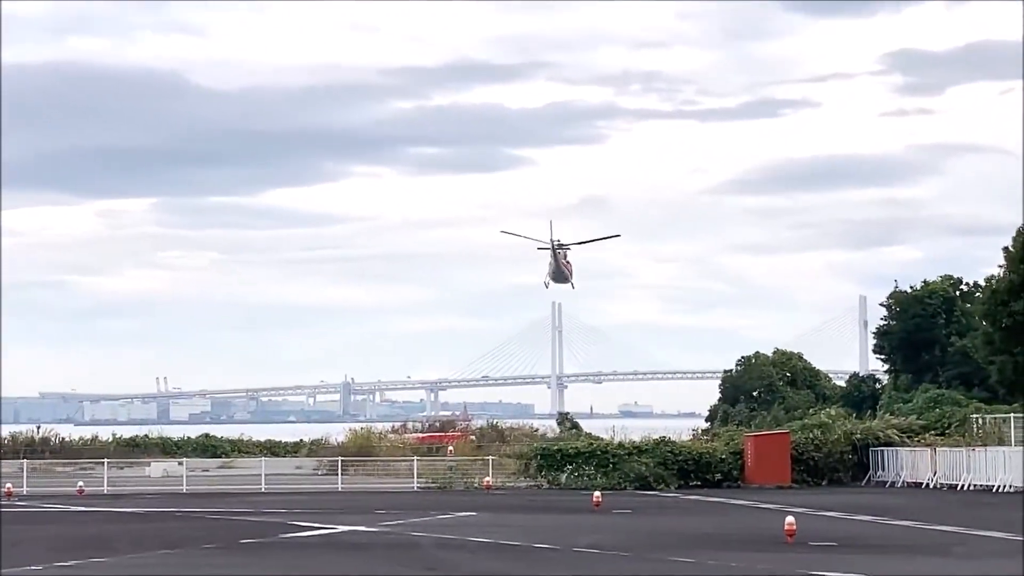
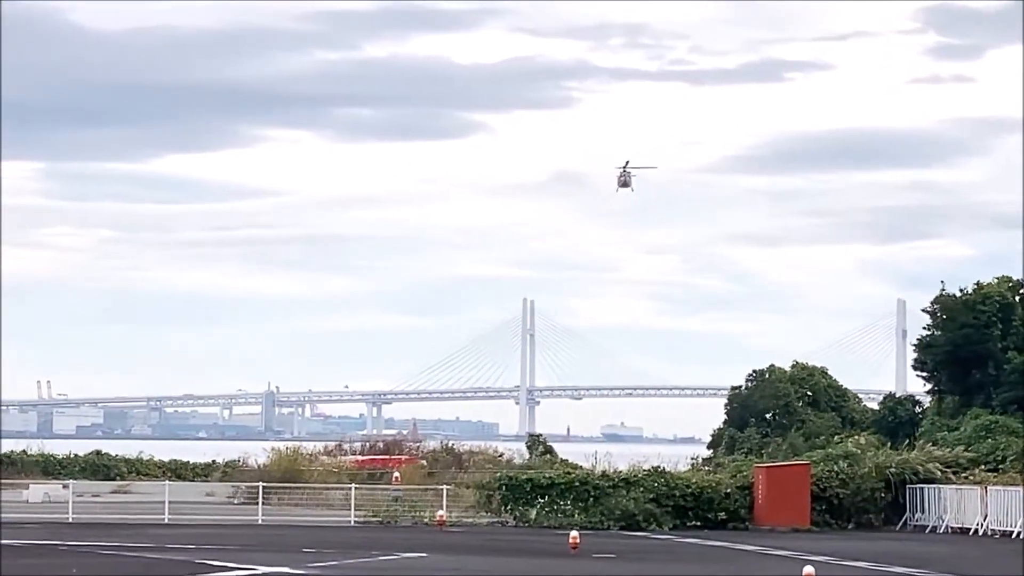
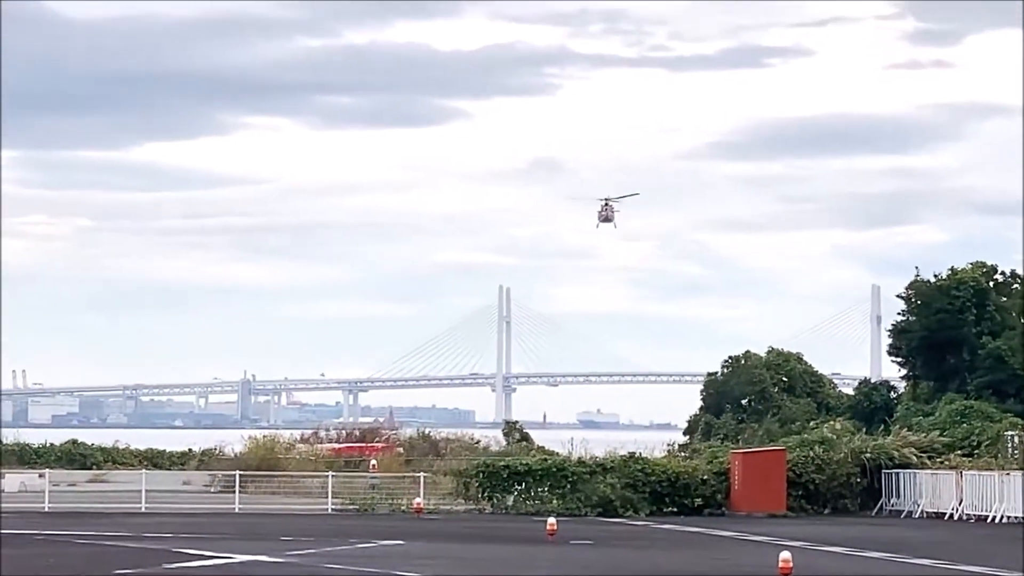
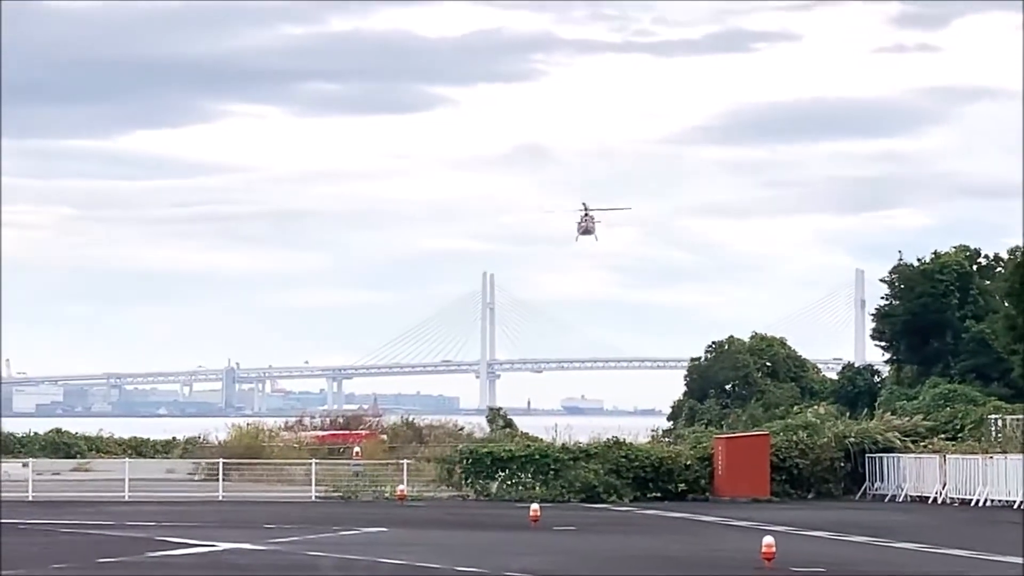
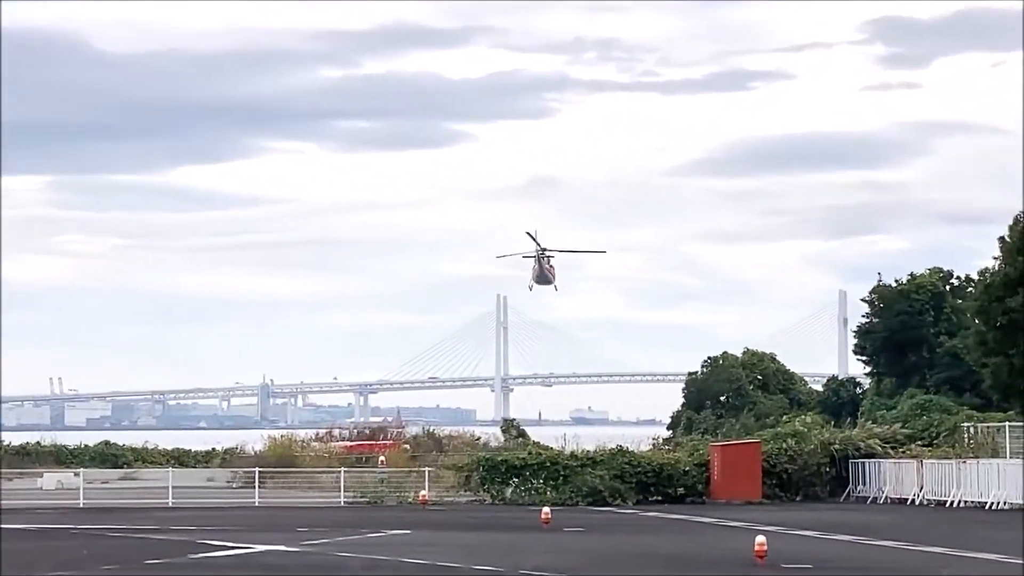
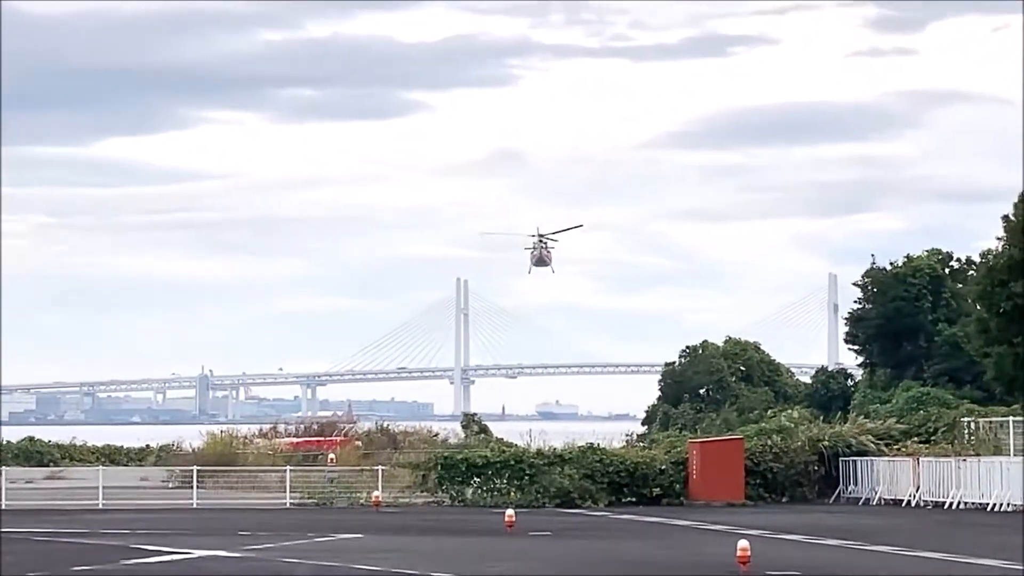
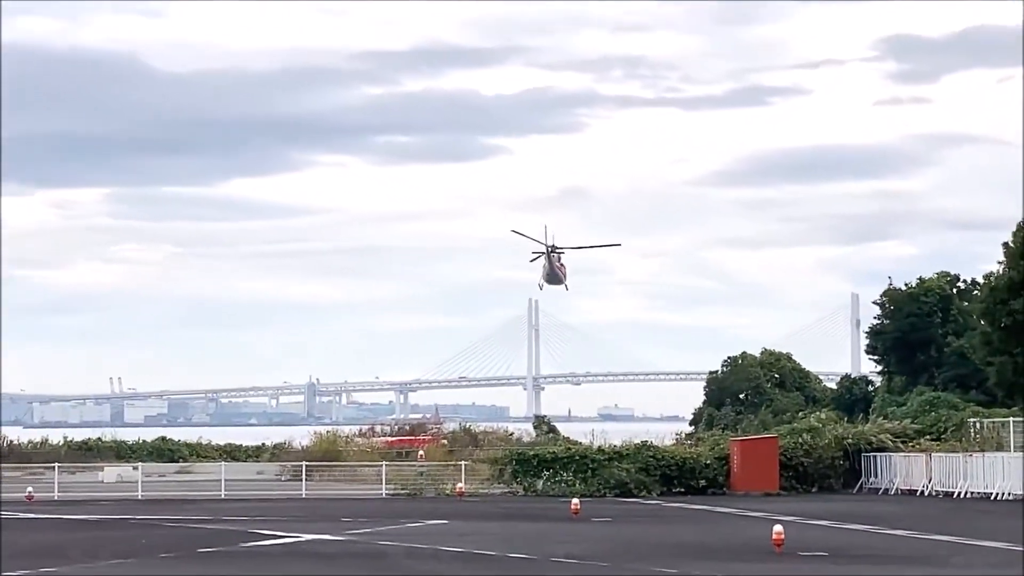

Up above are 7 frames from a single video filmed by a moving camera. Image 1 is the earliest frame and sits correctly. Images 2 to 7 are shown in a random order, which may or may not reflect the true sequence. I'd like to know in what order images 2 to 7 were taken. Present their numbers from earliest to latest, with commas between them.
7, 5, 6, 4, 3, 2
